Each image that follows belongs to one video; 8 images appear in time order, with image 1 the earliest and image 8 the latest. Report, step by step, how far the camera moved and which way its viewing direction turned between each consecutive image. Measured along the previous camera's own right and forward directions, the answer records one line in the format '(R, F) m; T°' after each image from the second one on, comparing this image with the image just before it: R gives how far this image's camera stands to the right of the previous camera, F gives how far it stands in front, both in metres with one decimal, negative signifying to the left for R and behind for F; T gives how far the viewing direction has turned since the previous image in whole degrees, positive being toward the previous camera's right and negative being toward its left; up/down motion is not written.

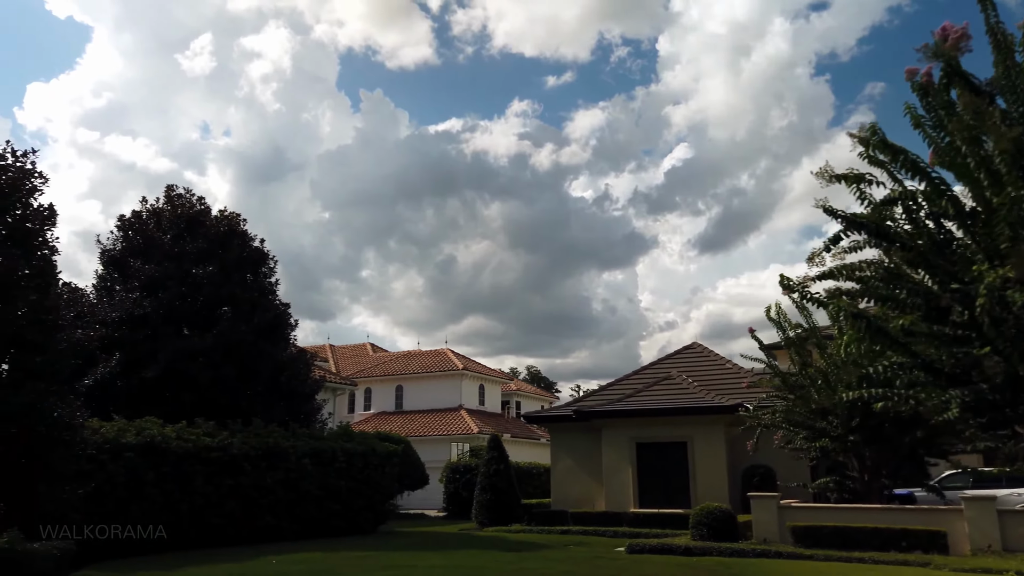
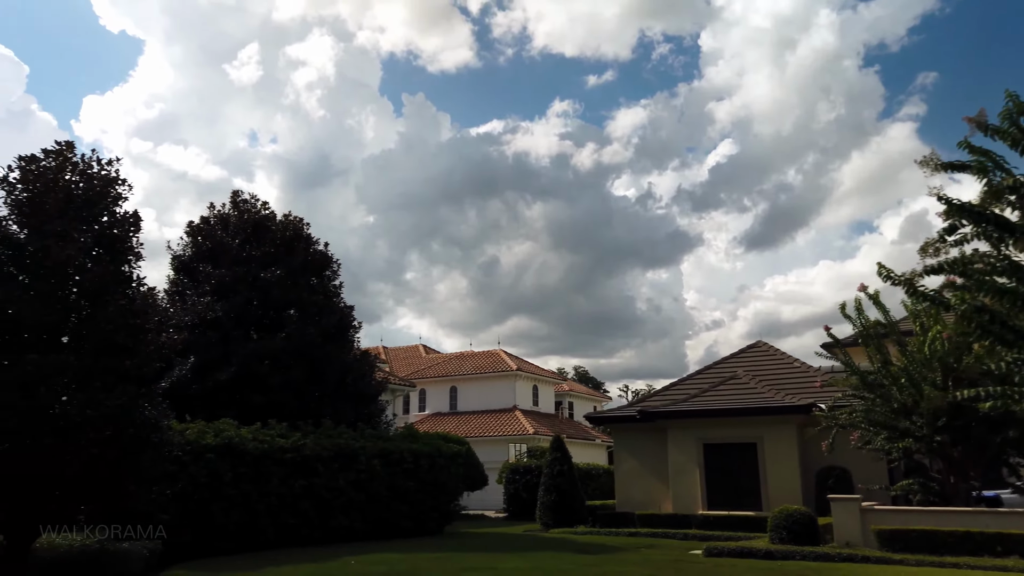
(-0.5, +0.1) m; -3°
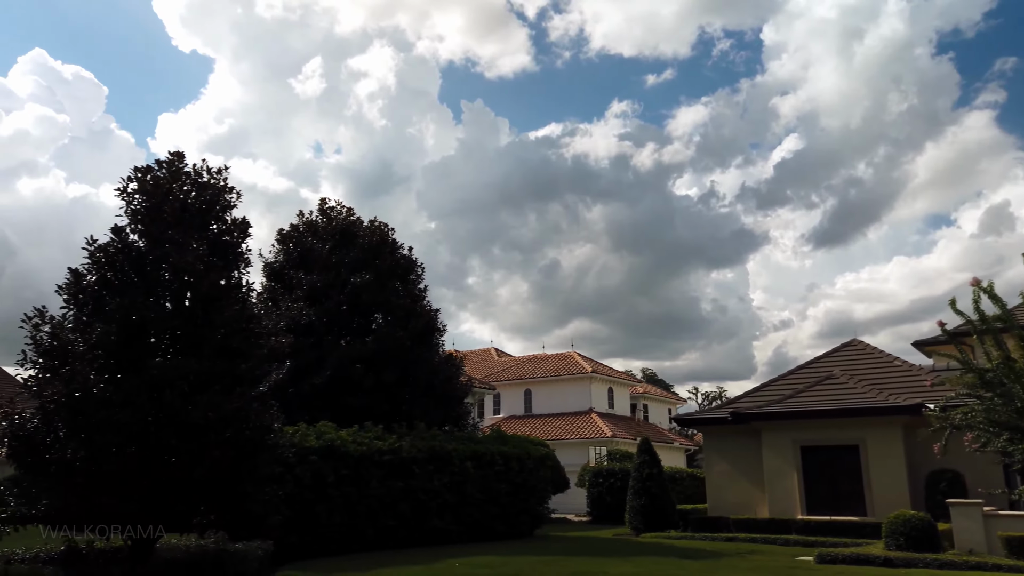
(-0.7, +0.1) m; -5°
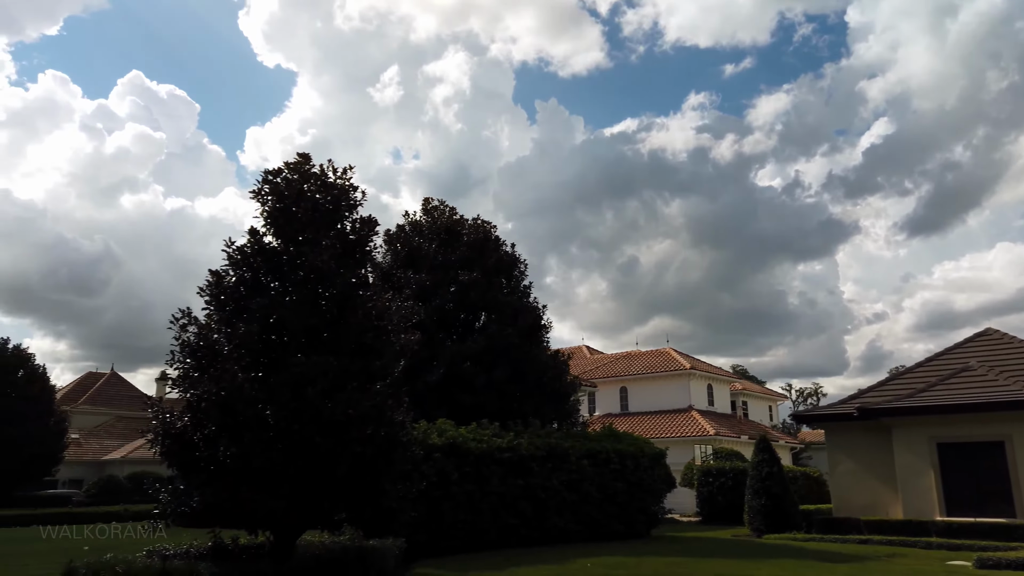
(-0.8, +0.3) m; -6°
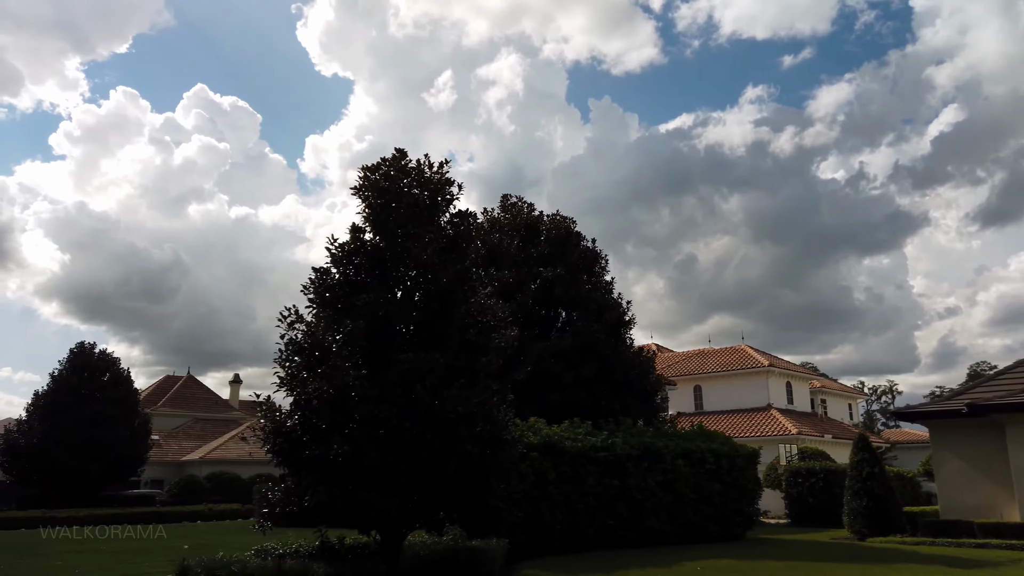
(-0.8, +0.3) m; -4°
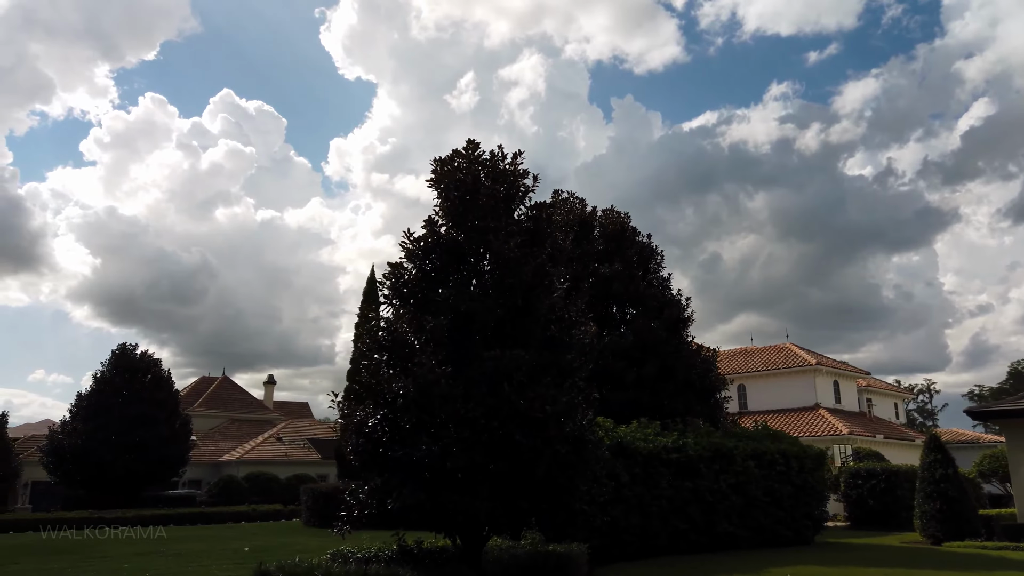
(-0.9, +0.5) m; -2°
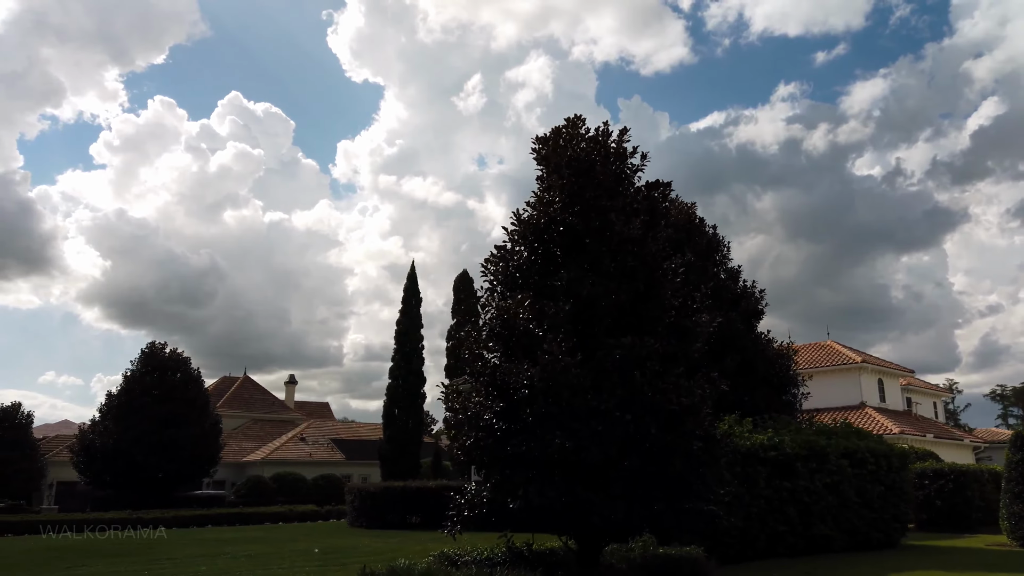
(-1.5, +0.8) m; -1°
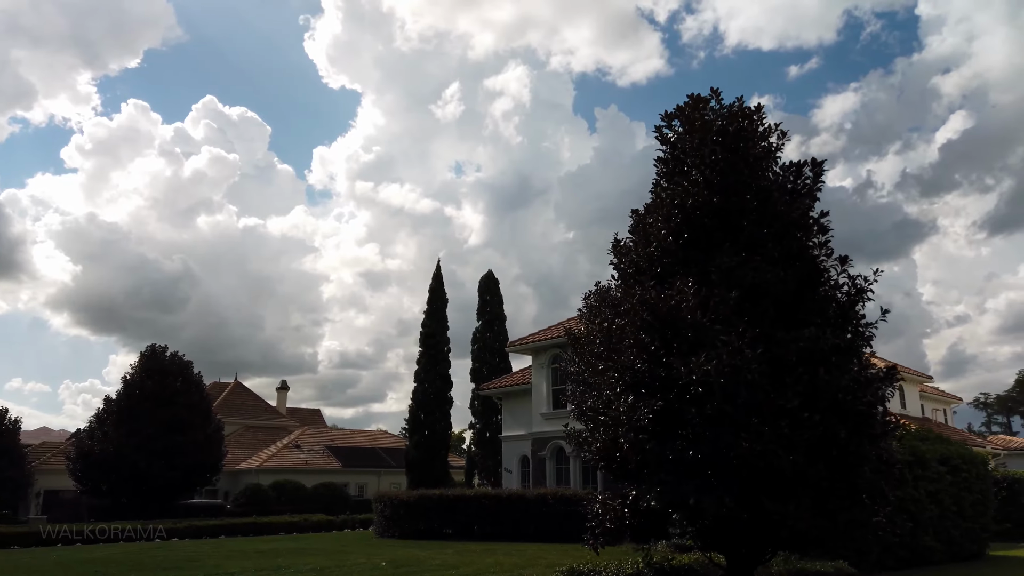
(-2.1, +1.1) m; +2°
